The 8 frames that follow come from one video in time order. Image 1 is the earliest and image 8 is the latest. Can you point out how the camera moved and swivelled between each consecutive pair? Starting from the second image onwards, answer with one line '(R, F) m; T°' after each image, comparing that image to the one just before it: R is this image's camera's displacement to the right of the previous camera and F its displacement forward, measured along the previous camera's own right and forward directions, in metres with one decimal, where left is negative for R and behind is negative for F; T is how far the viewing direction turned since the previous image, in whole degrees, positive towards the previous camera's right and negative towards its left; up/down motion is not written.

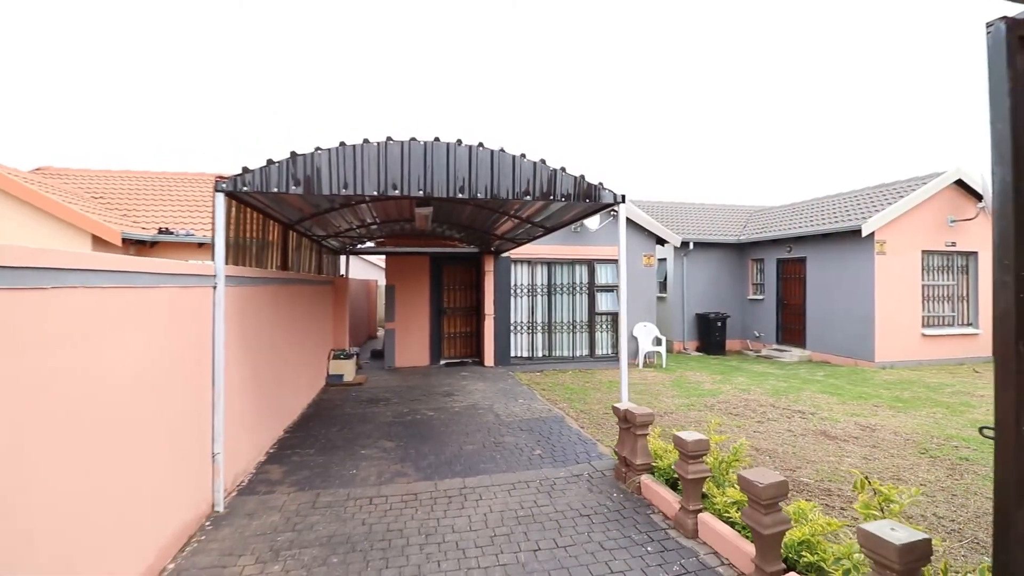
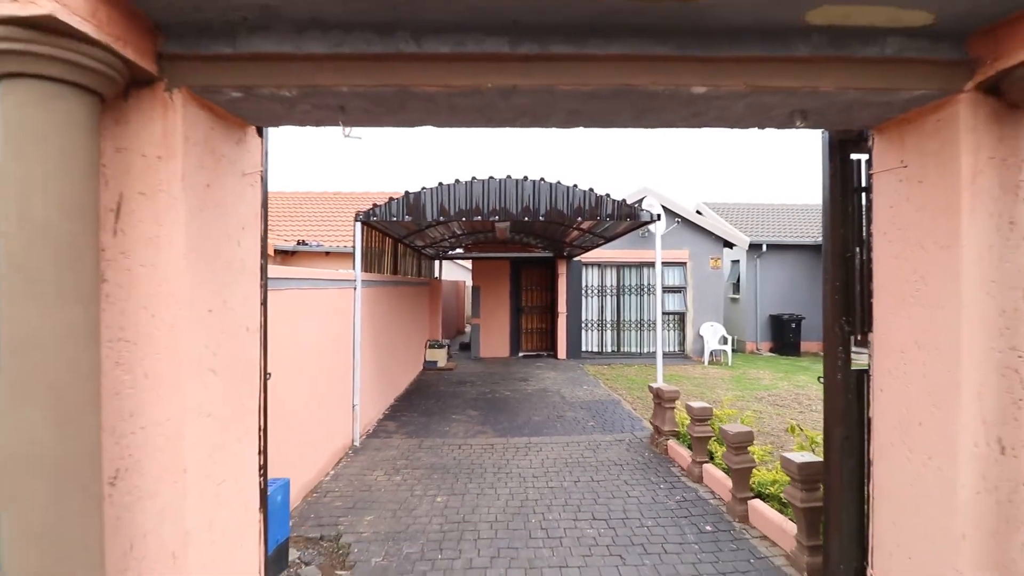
(+0.3, -1.2) m; -10°
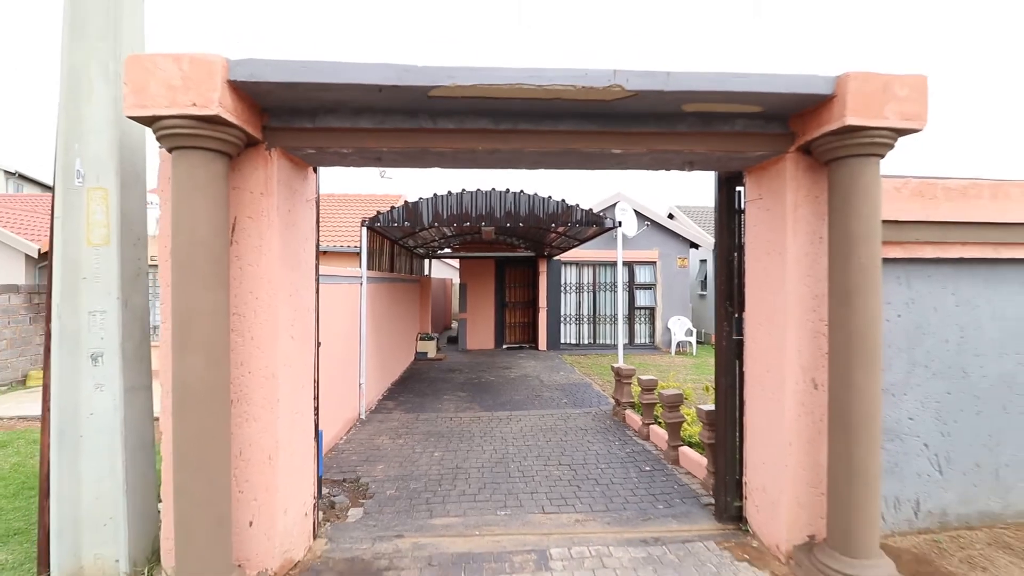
(0.0, -0.9) m; +2°
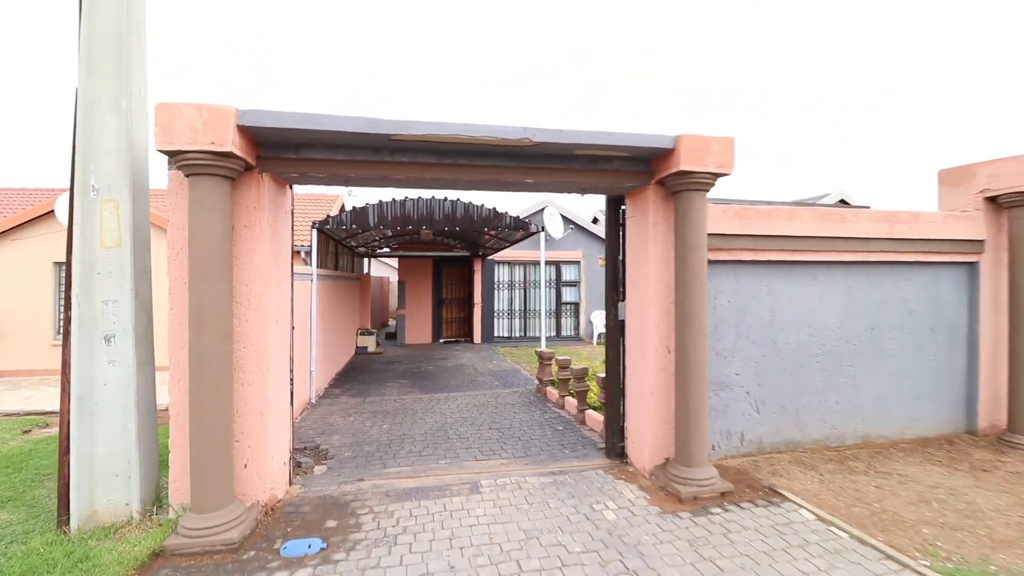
(0.0, -0.9) m; +8°
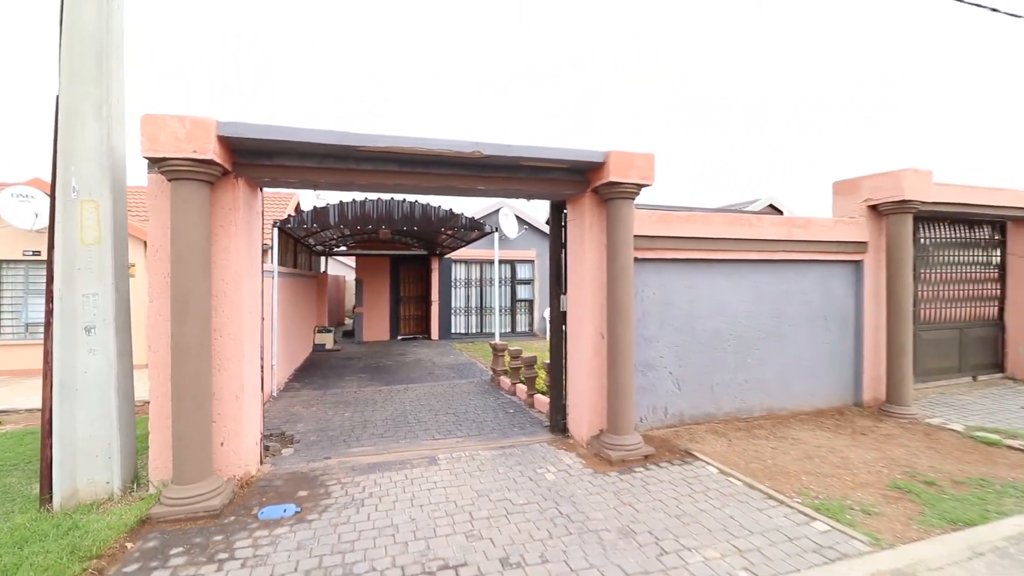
(0.0, -0.5) m; +5°
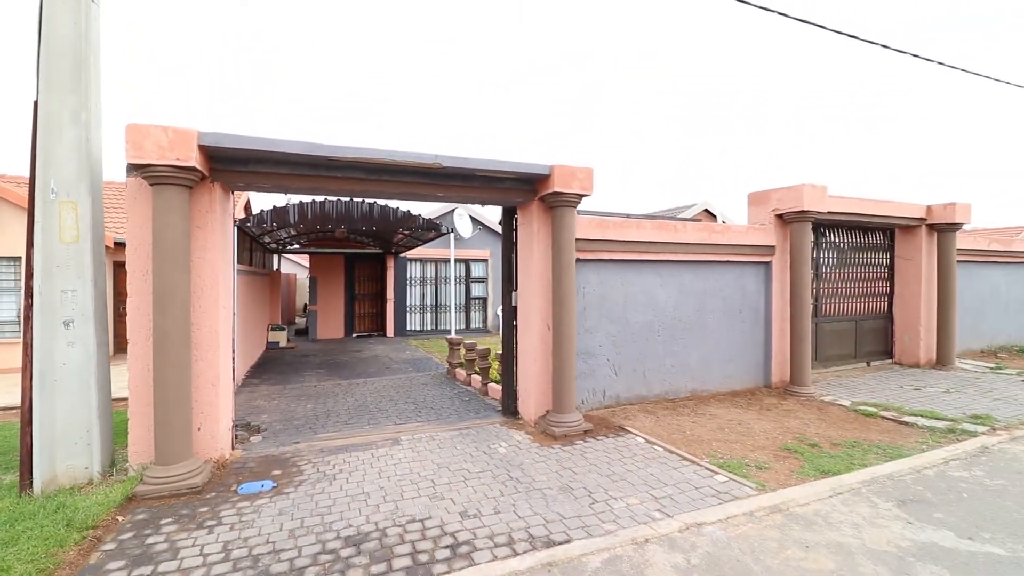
(0.0, -0.5) m; +6°
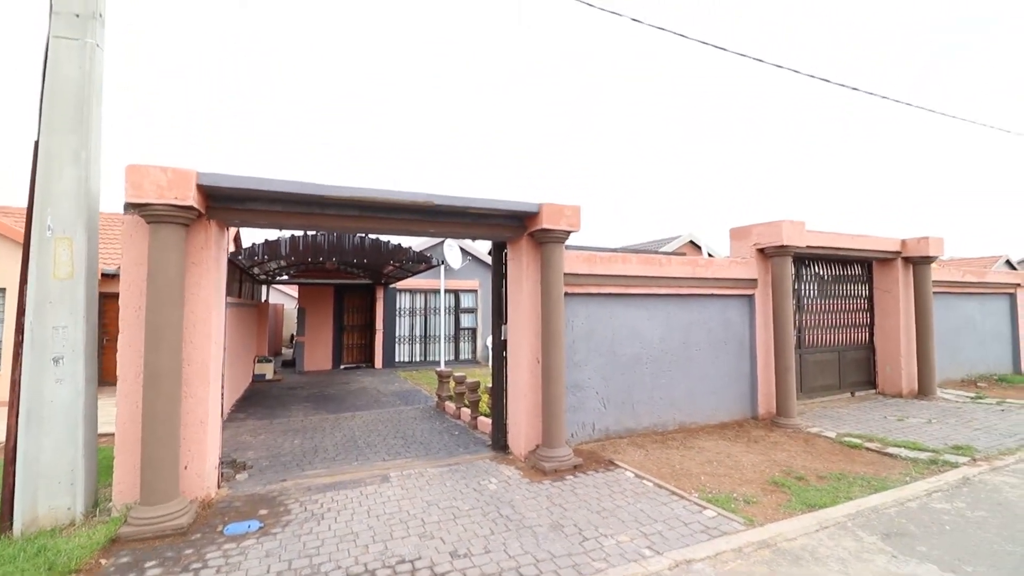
(0.0, -0.1) m; +1°
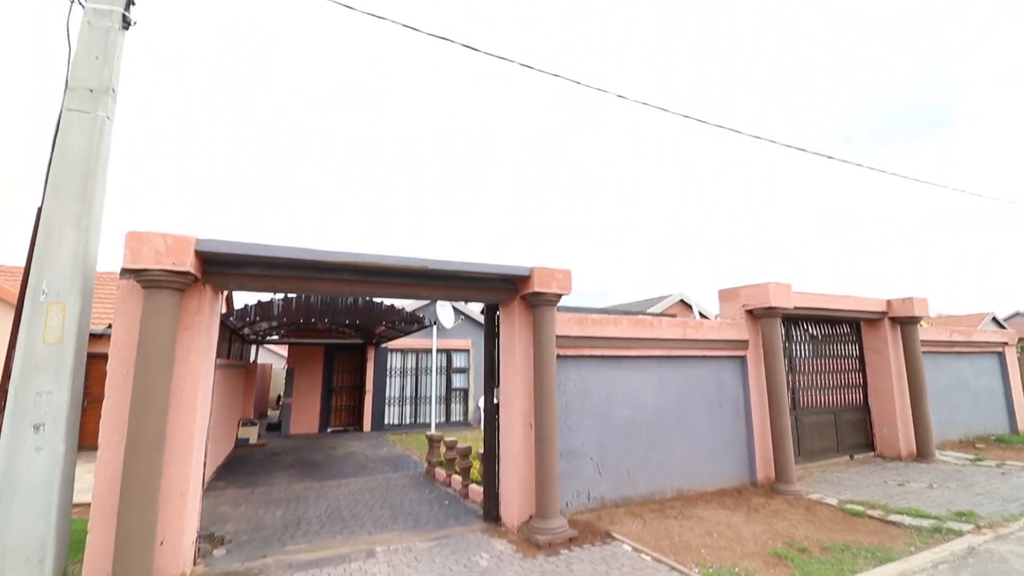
(0.0, 0.0) m; +1°
